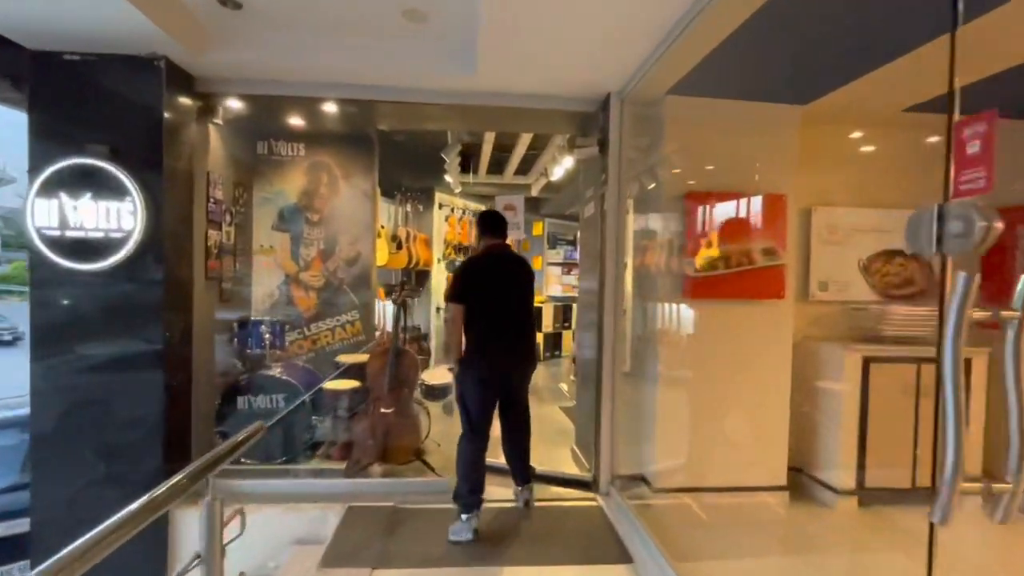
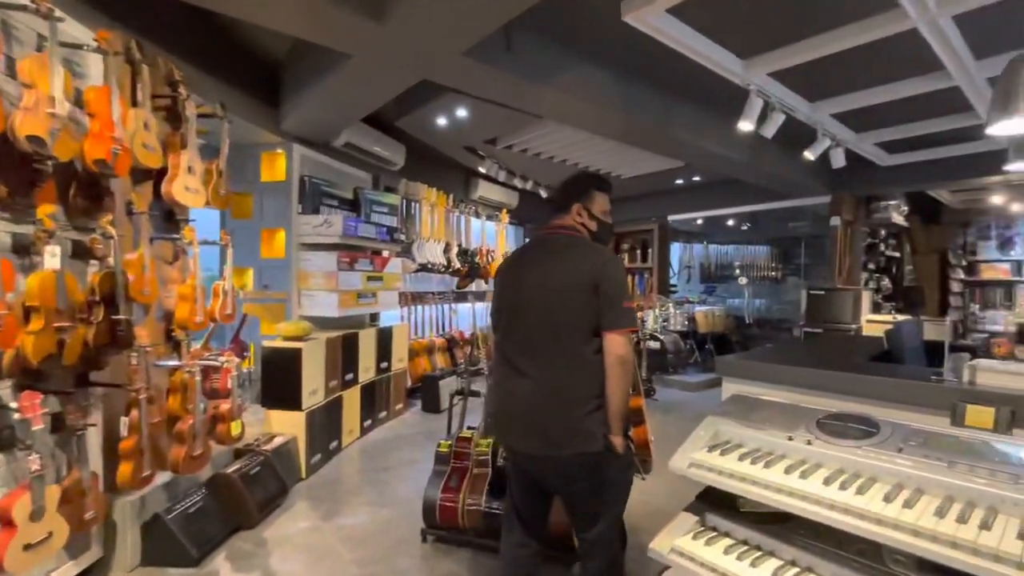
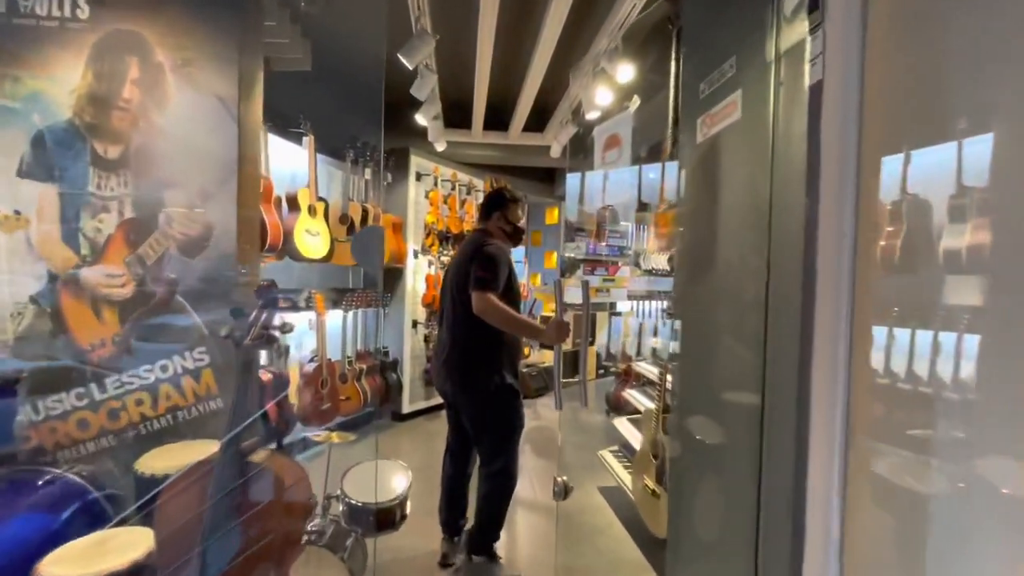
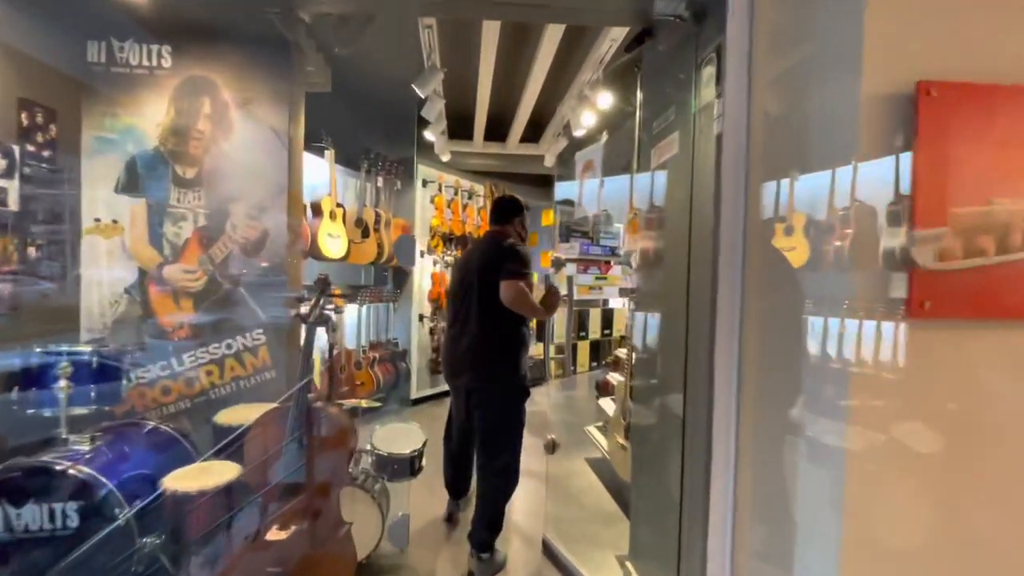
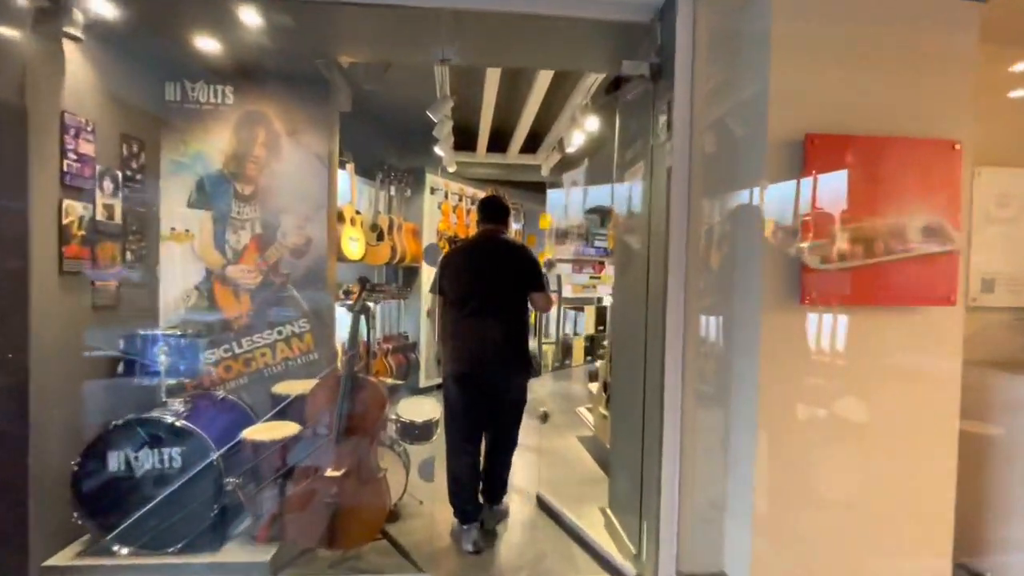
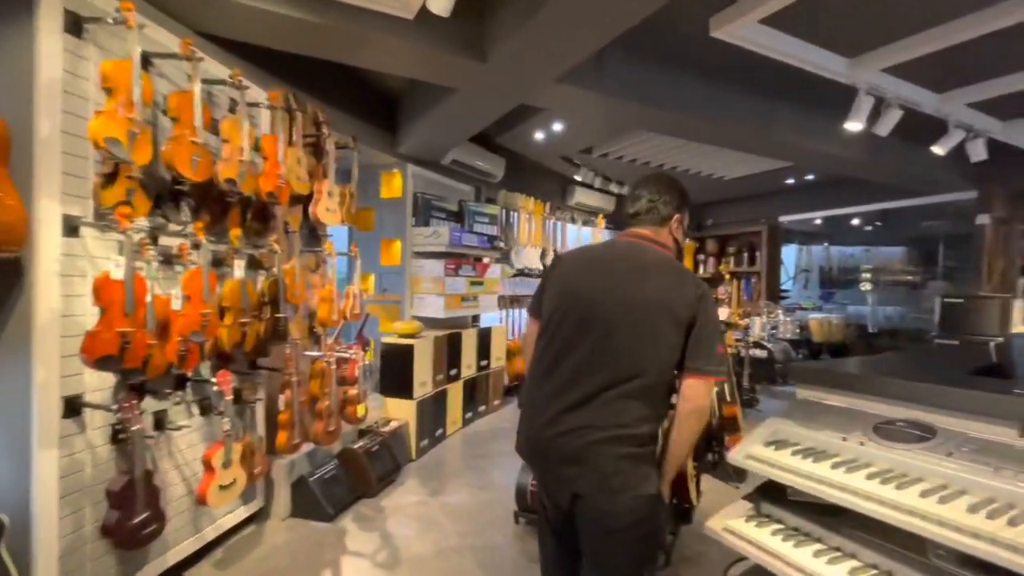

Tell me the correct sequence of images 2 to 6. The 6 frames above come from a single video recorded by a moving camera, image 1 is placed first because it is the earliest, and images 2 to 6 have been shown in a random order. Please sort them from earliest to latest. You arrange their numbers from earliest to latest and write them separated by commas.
5, 4, 3, 6, 2
